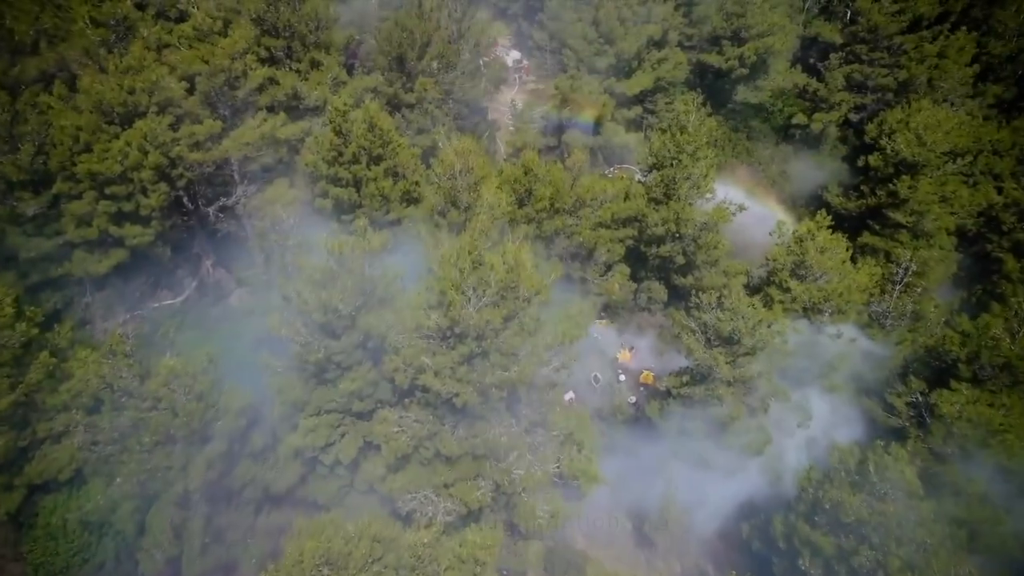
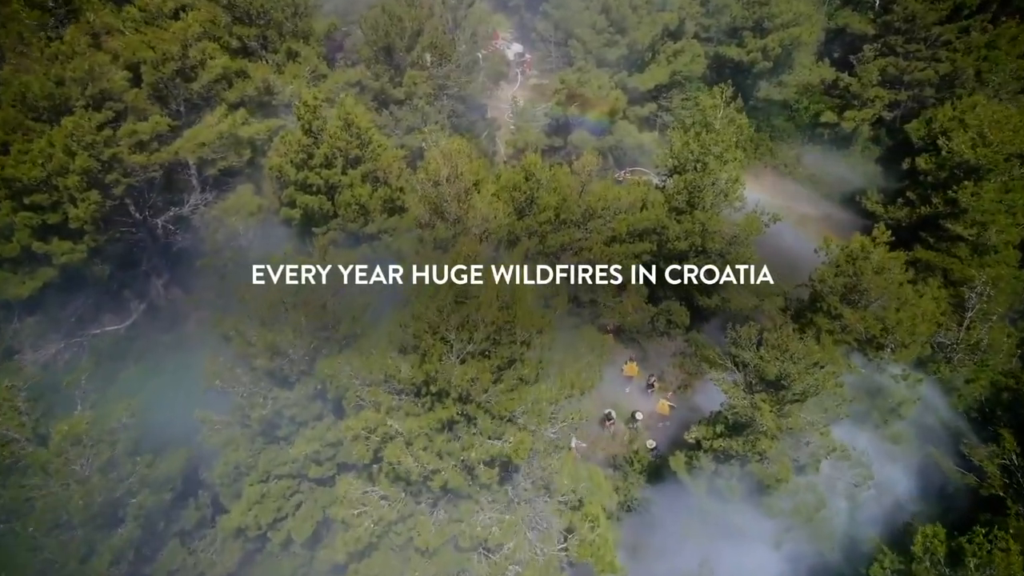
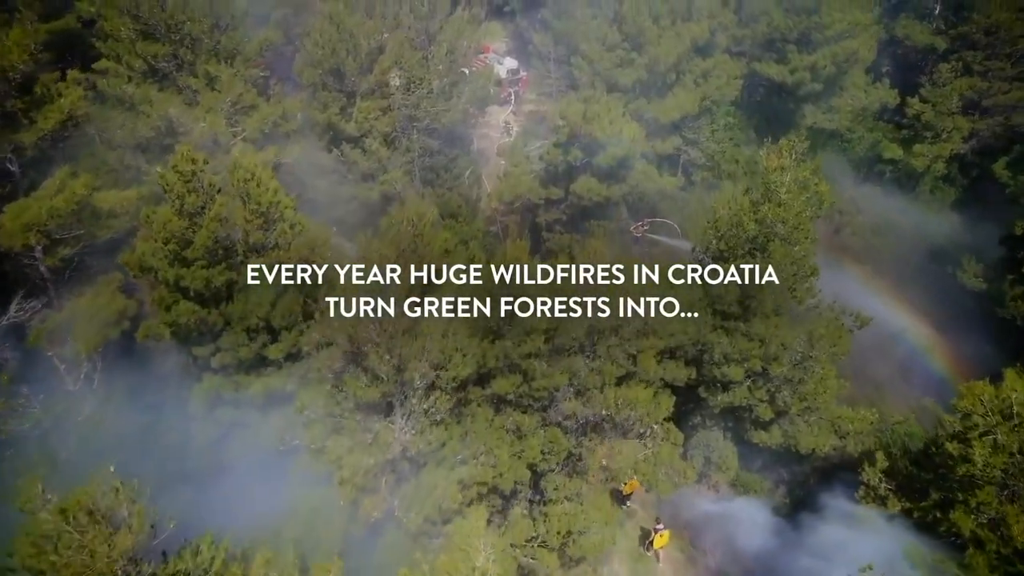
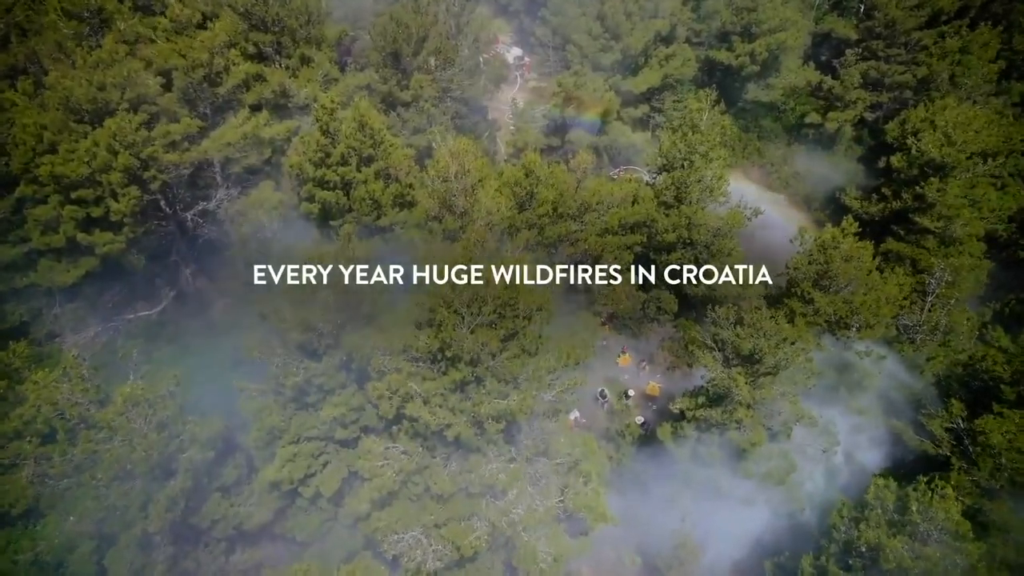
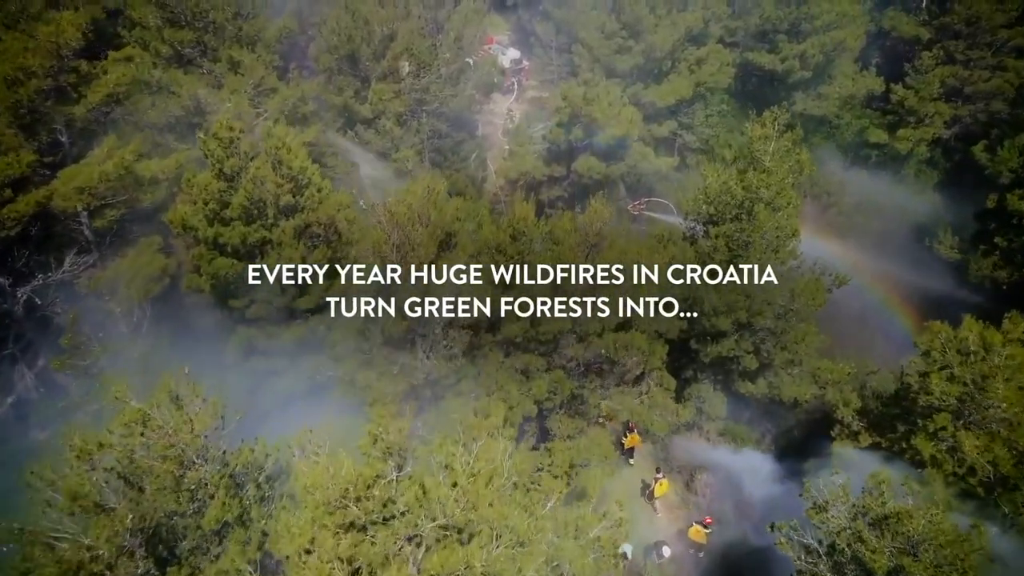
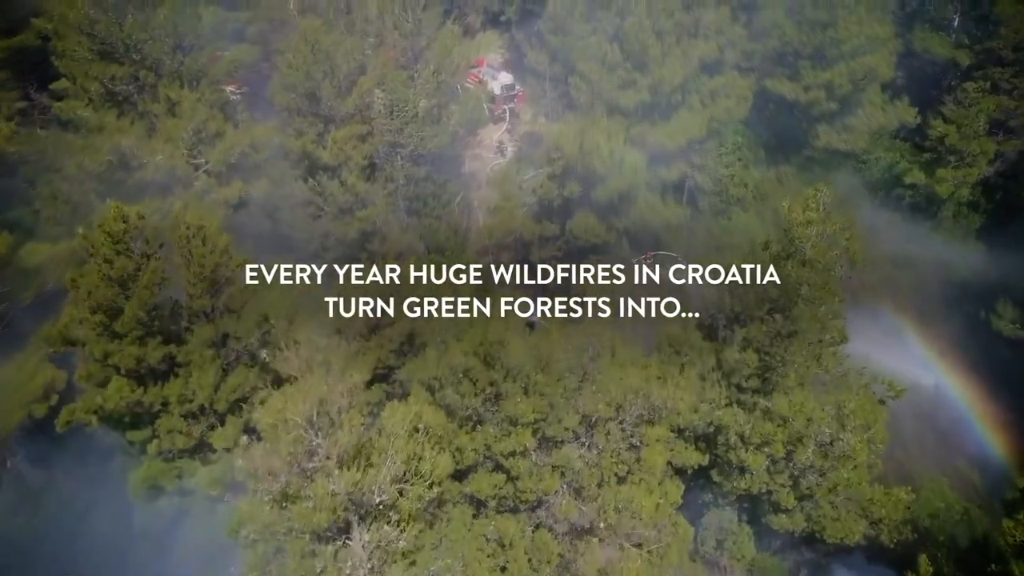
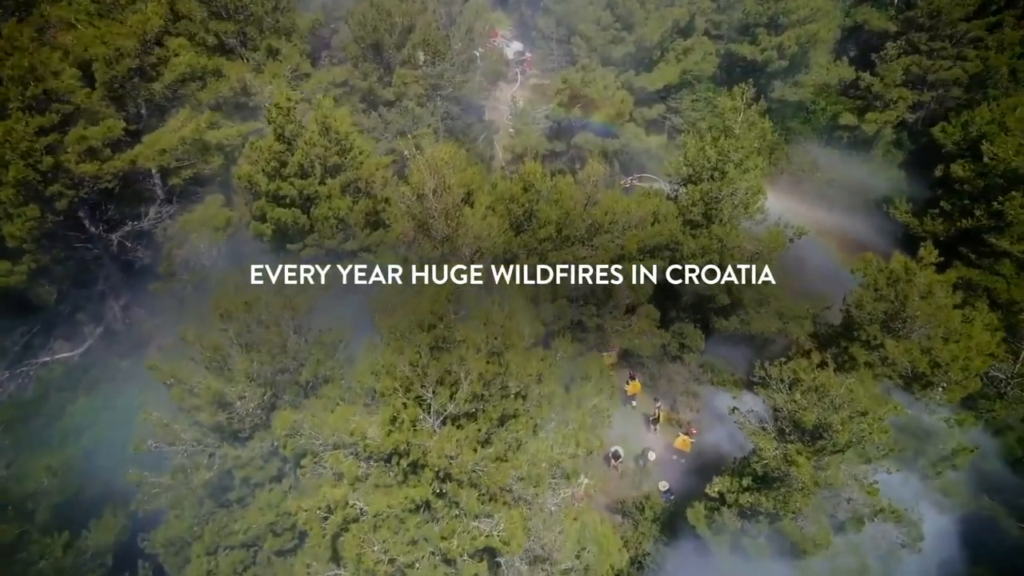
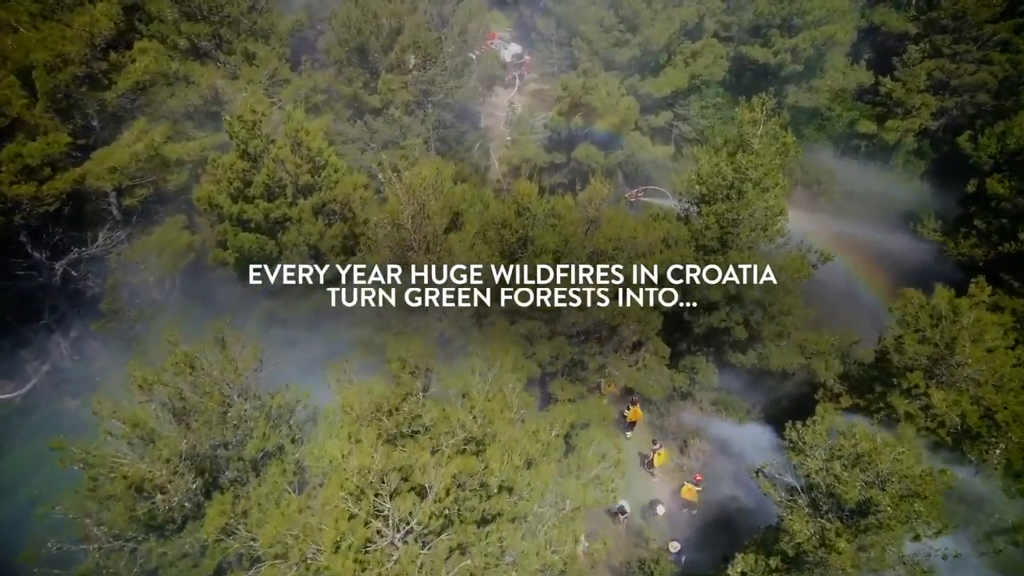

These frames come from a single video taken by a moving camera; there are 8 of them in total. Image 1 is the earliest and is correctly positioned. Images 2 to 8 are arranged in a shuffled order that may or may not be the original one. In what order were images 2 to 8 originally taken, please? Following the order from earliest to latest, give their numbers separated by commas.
4, 2, 7, 8, 5, 3, 6
